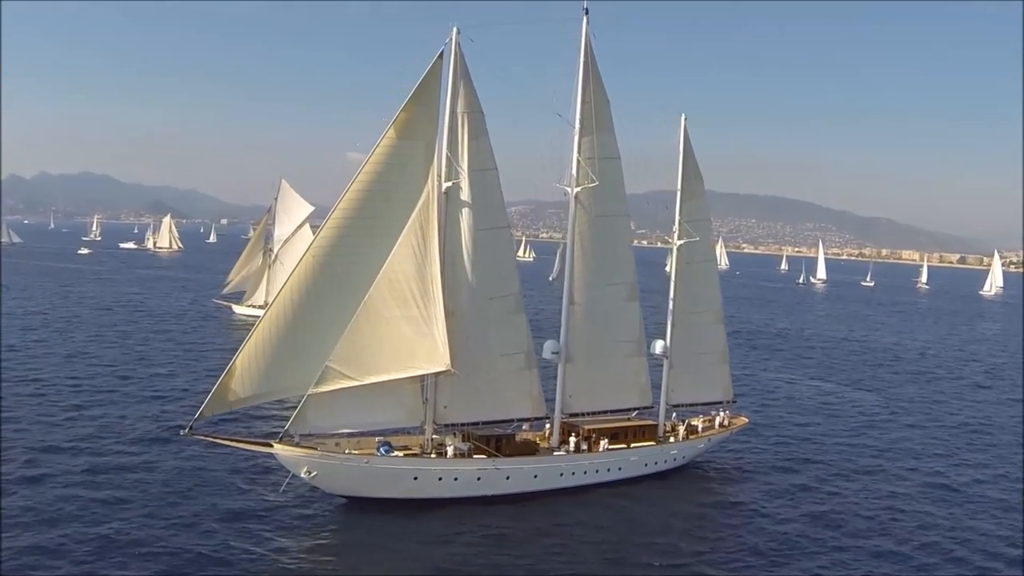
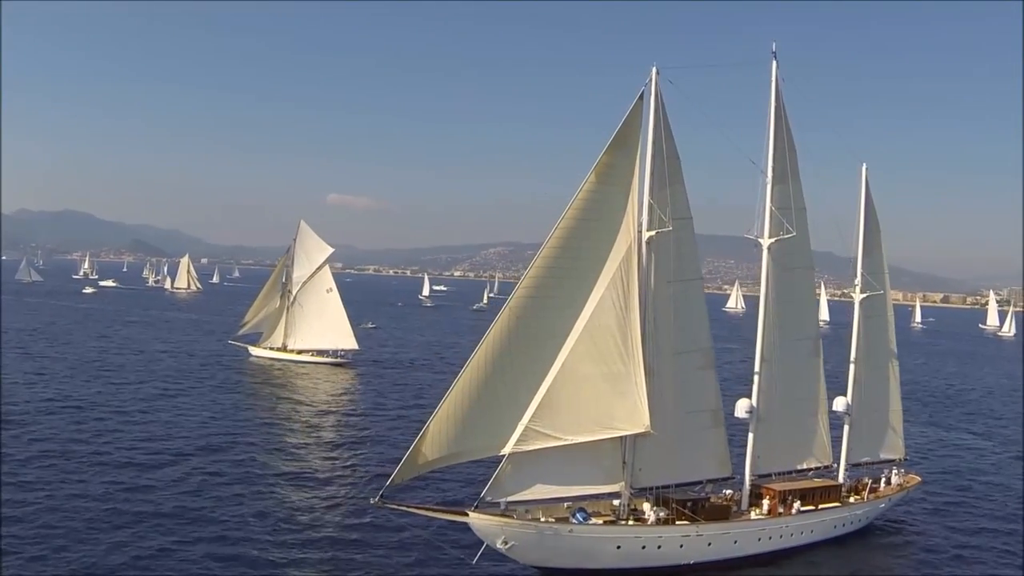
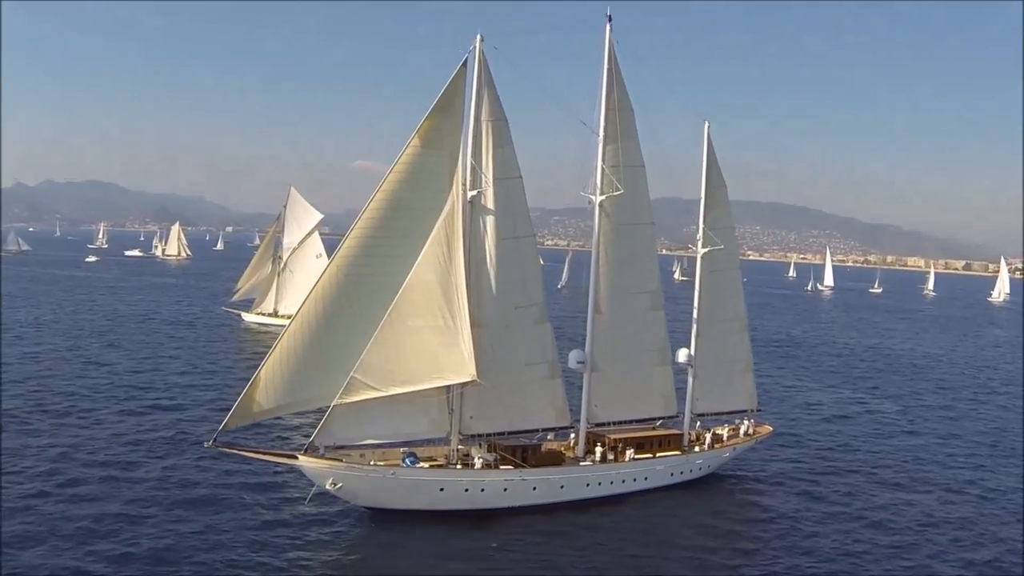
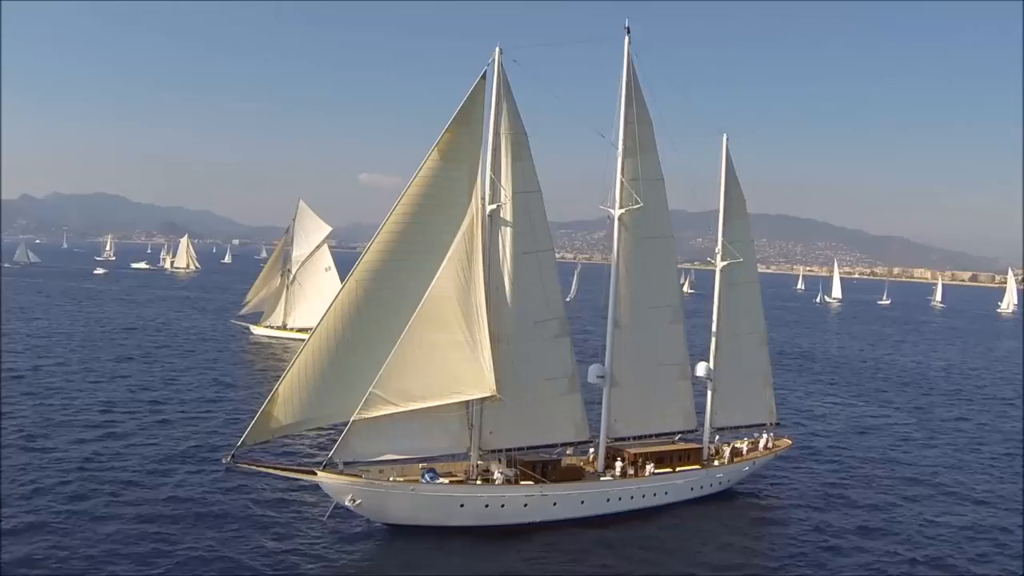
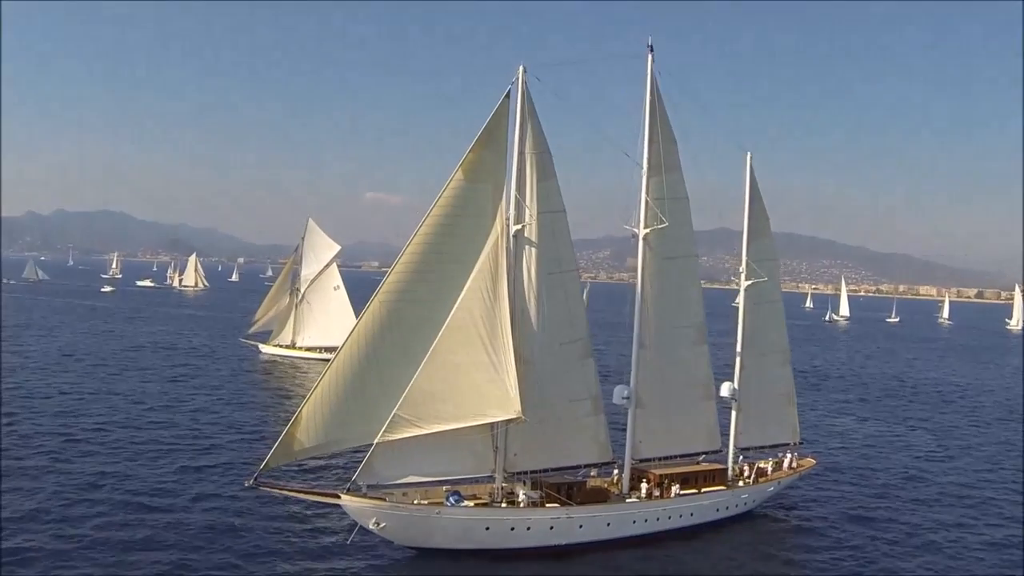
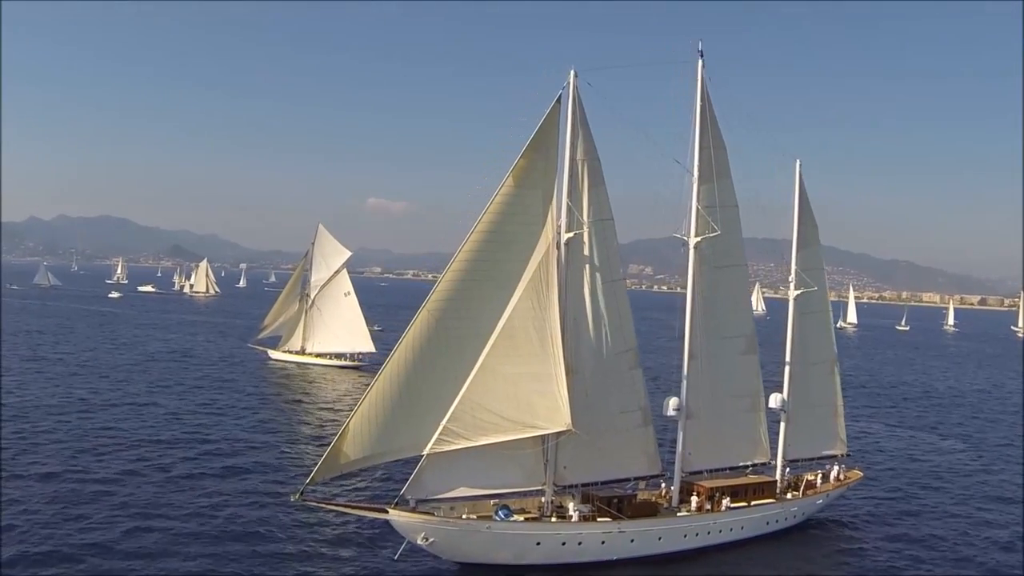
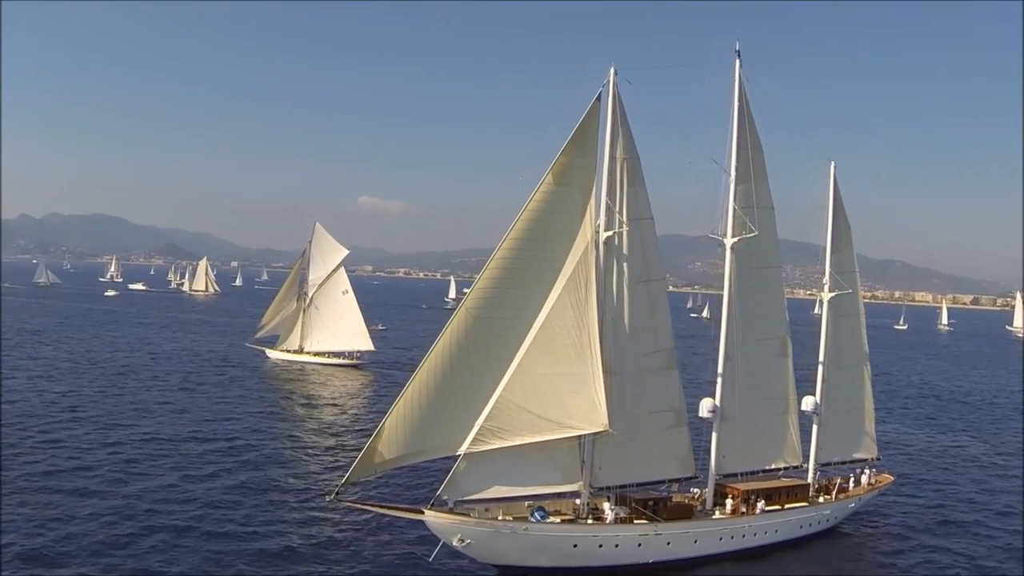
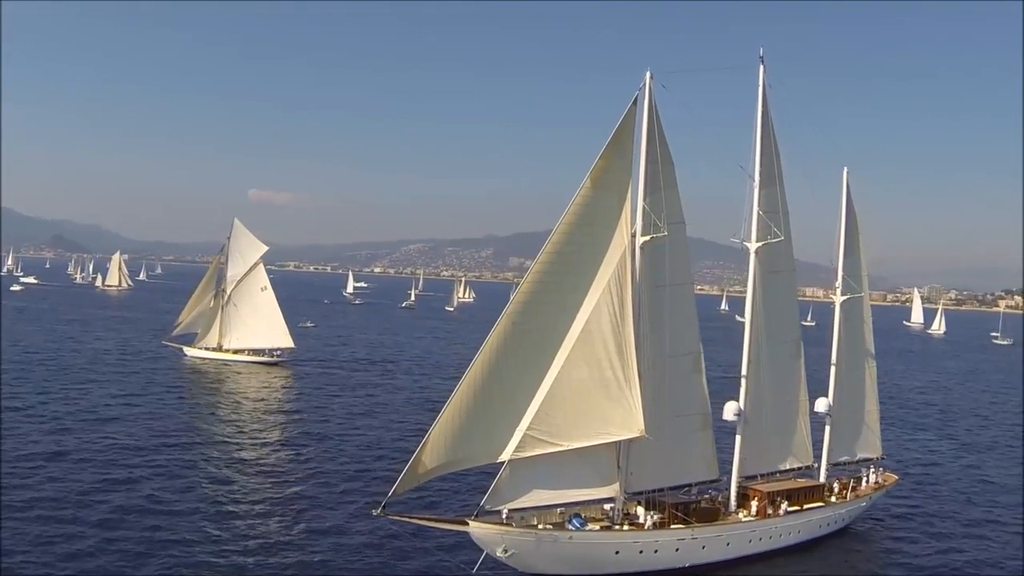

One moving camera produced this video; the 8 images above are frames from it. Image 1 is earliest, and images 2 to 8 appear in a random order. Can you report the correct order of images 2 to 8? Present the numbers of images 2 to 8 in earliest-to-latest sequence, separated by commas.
3, 4, 5, 6, 7, 2, 8
